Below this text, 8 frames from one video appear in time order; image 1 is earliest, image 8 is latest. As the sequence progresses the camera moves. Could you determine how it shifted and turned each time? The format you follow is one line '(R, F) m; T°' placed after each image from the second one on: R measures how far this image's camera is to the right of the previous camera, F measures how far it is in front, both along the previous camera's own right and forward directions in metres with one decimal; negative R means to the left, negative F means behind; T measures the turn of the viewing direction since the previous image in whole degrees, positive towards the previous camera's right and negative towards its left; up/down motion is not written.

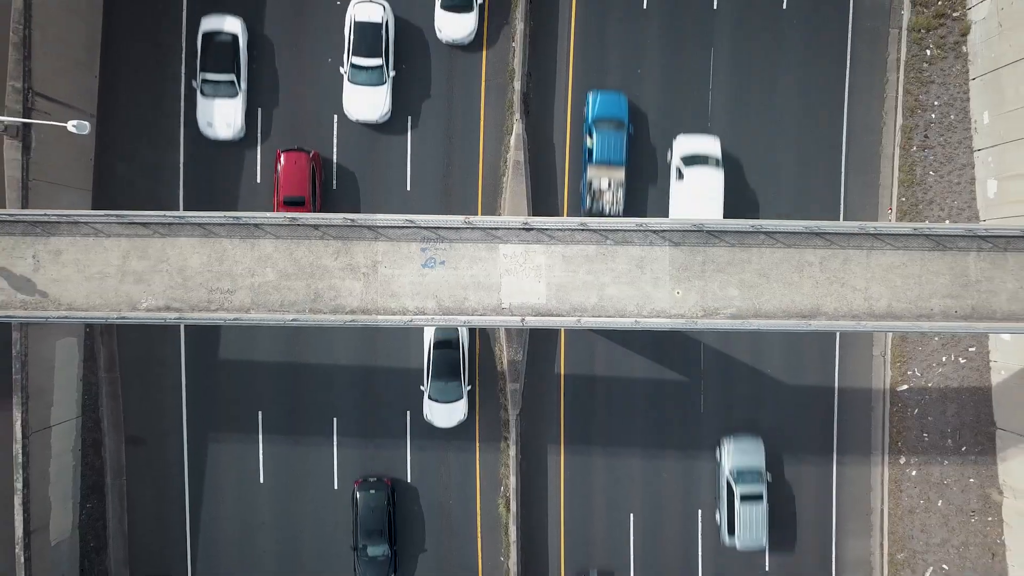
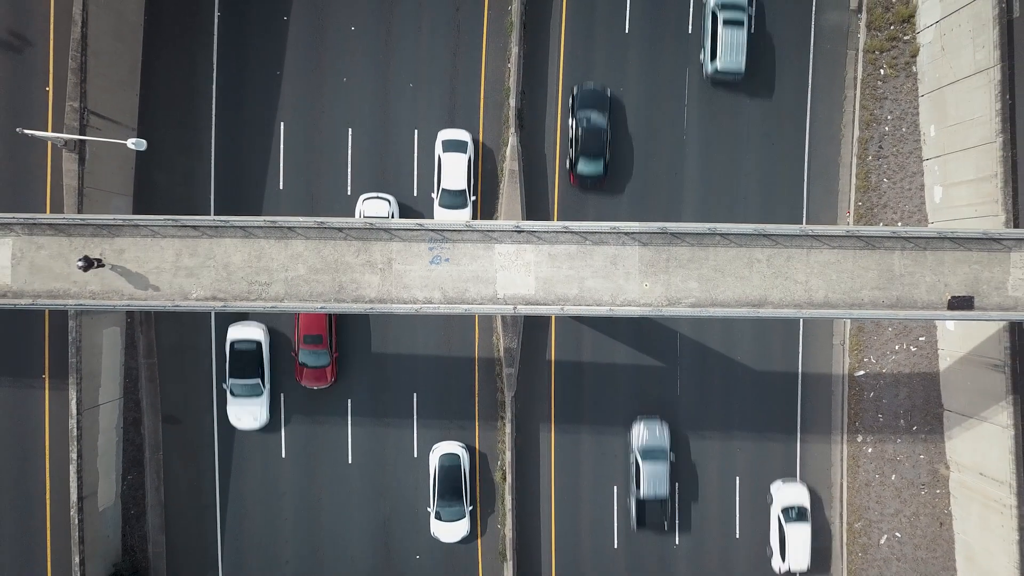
(+0.2, -2.2) m; 0°
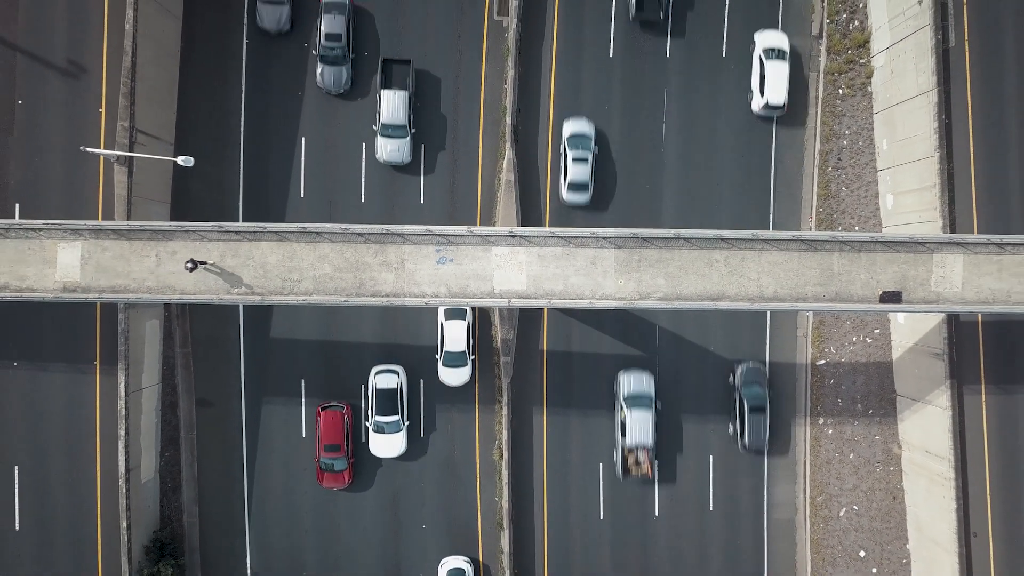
(+0.2, -2.5) m; 0°
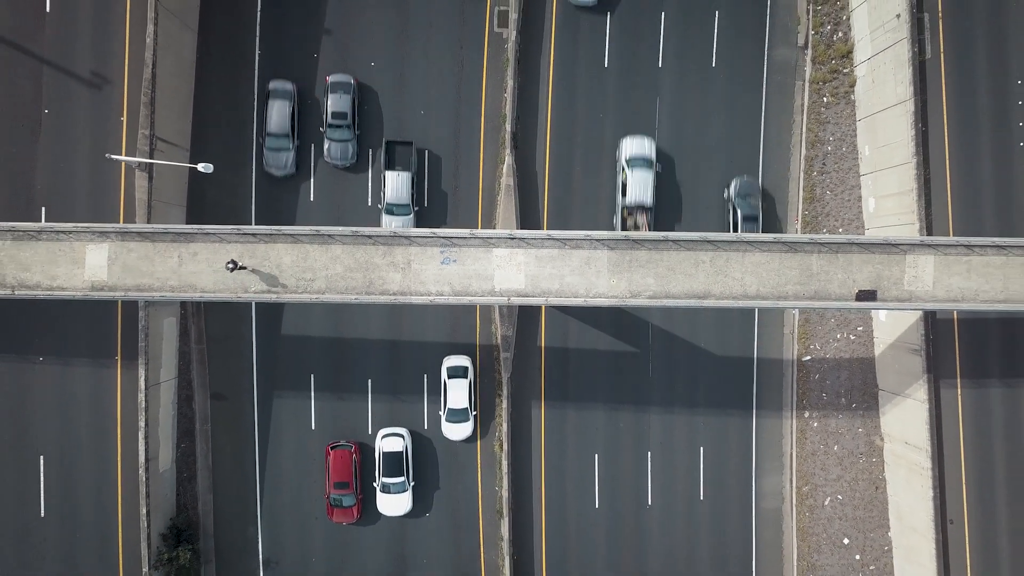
(0.0, -1.1) m; 0°
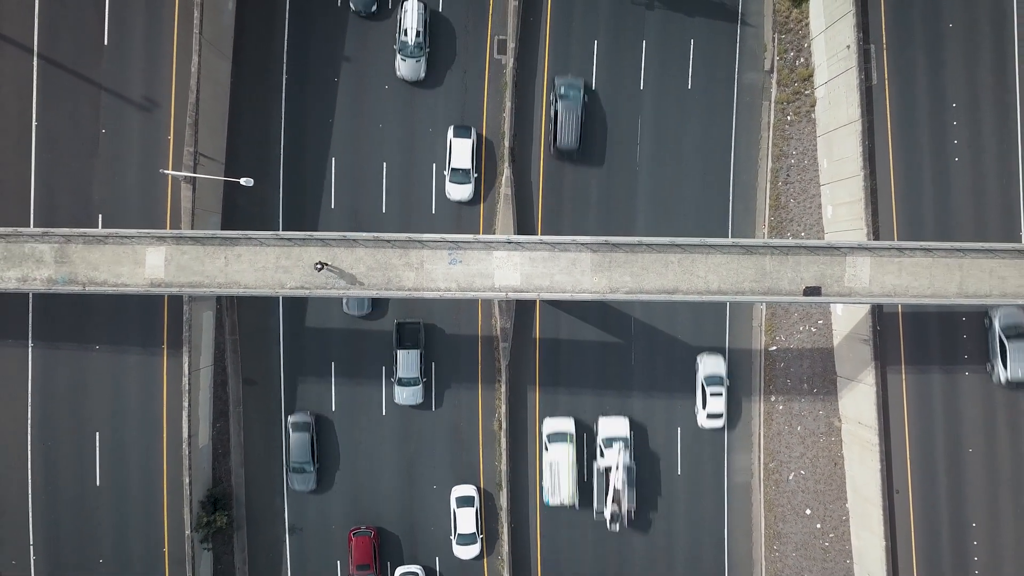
(+0.1, -3.1) m; 0°
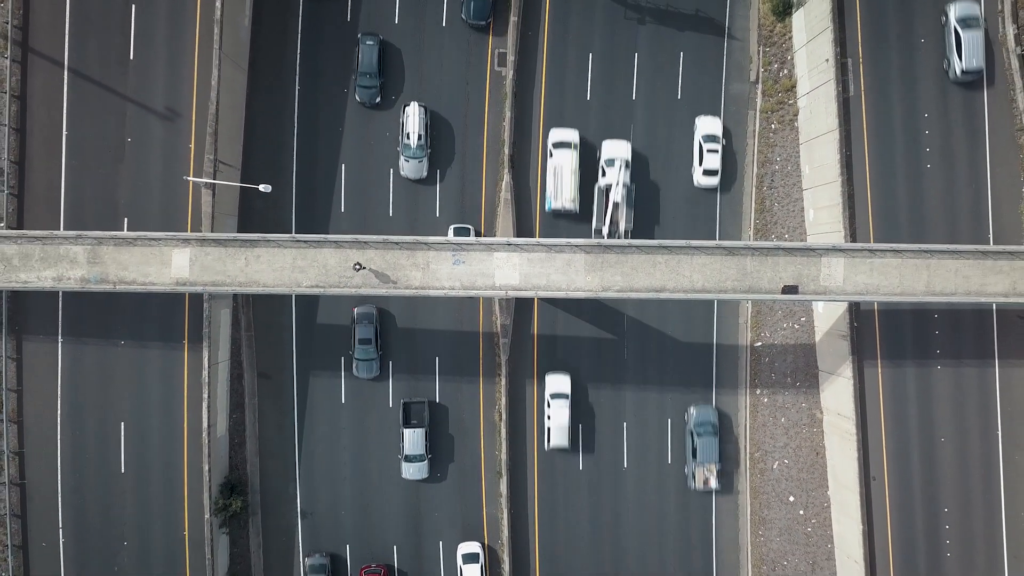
(0.0, -1.6) m; 0°
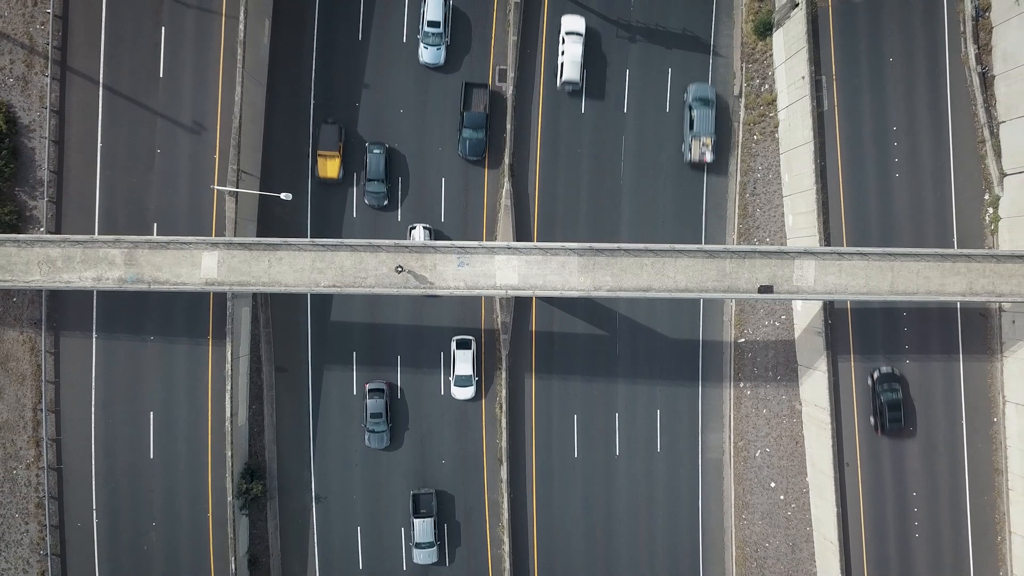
(0.0, -2.2) m; 0°
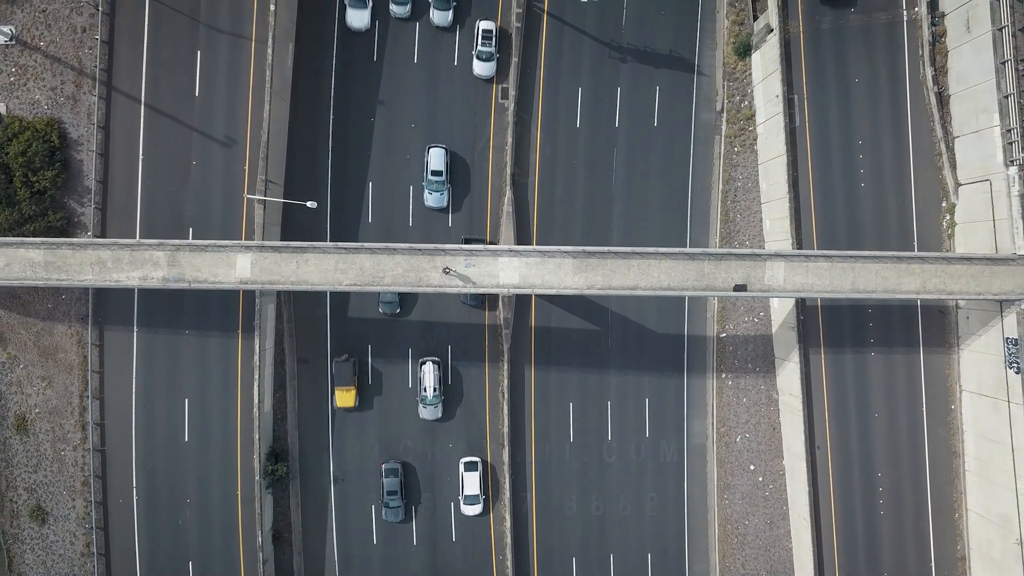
(-0.1, -3.0) m; 0°
